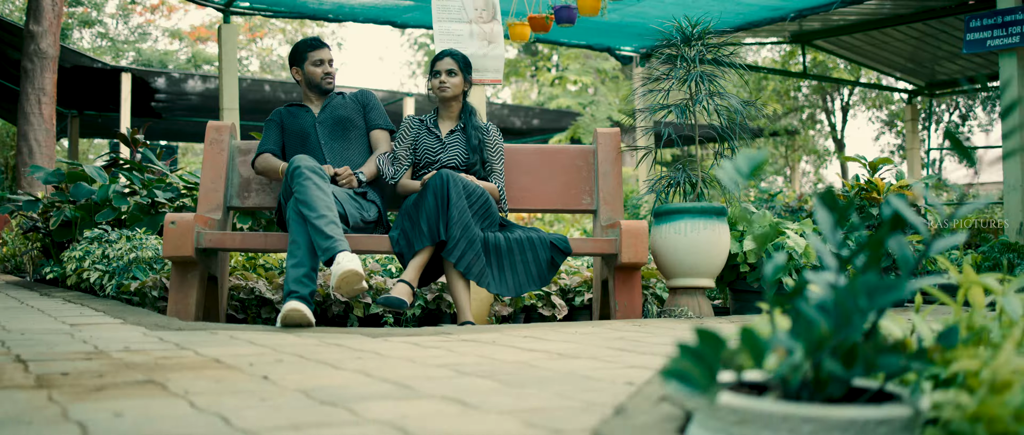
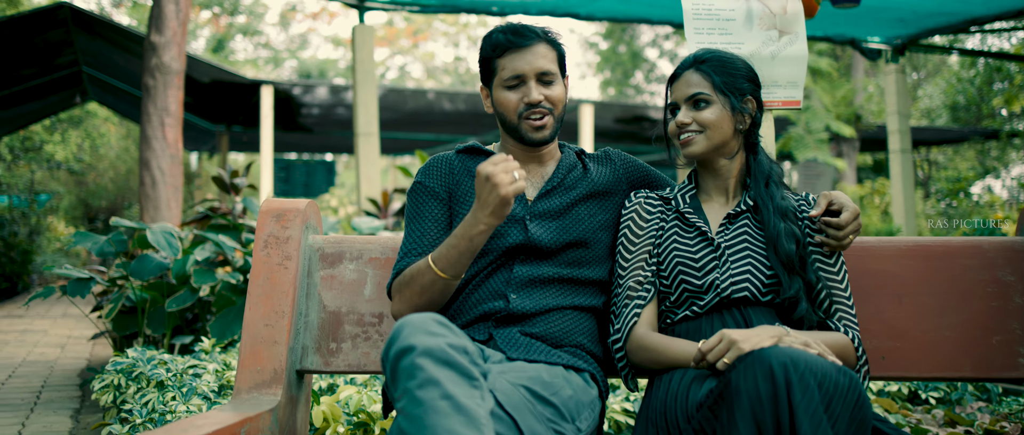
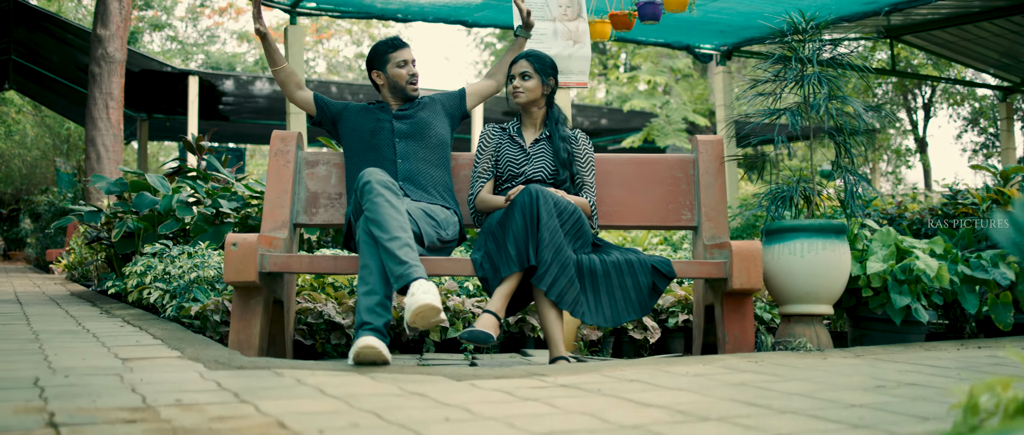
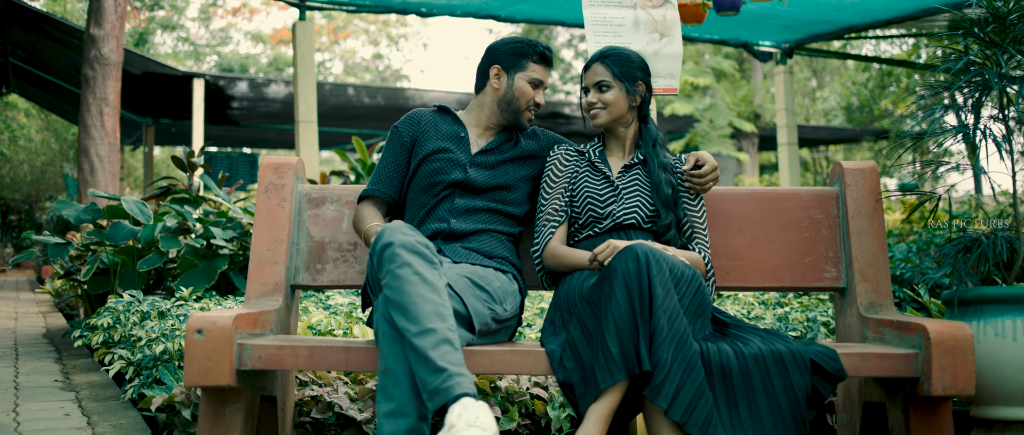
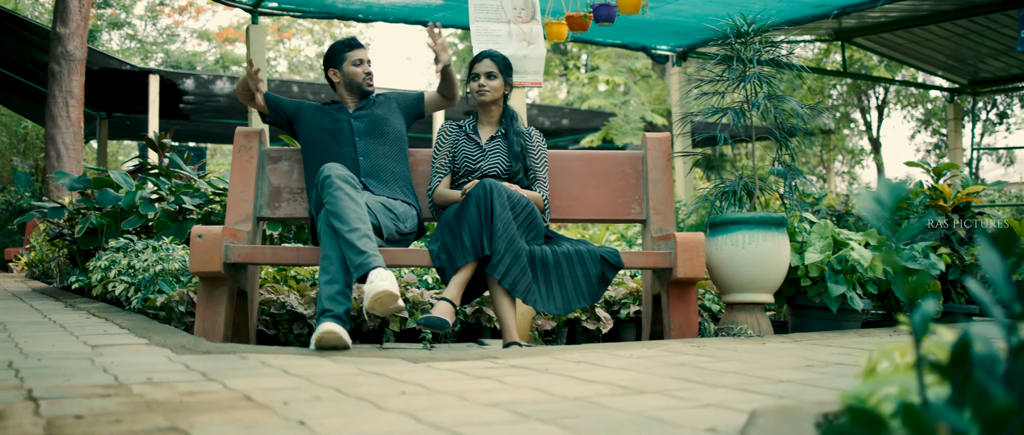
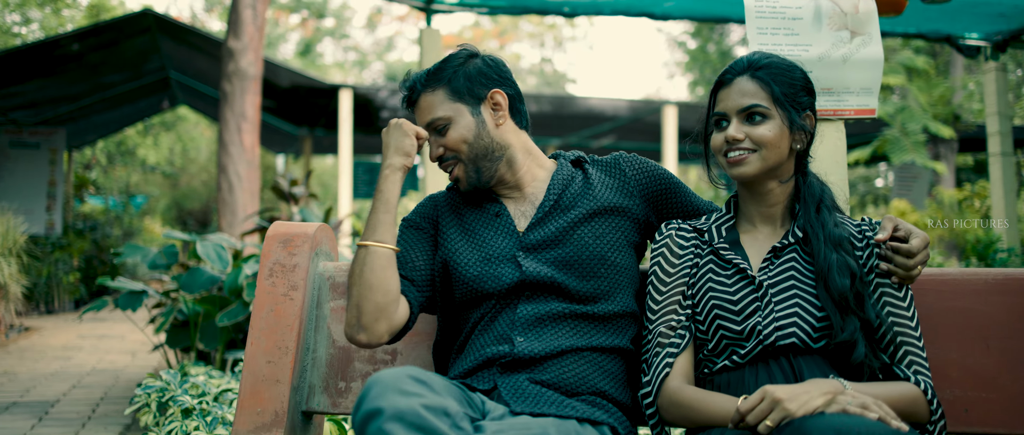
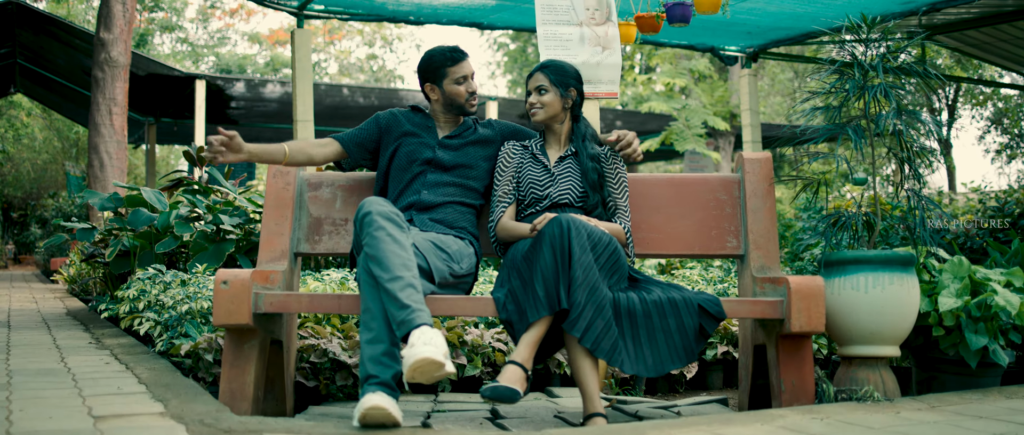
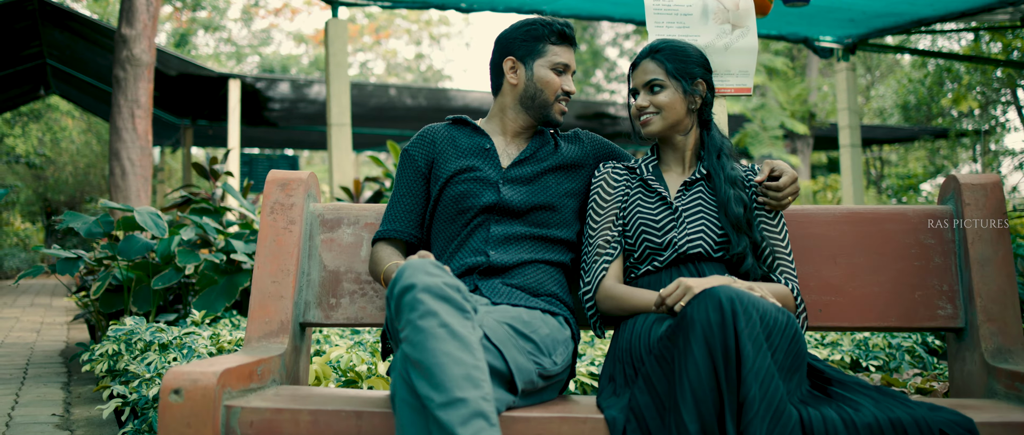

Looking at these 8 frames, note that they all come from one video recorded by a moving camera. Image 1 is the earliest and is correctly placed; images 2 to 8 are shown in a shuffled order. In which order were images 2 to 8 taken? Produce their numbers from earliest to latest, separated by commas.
5, 3, 7, 4, 8, 2, 6
